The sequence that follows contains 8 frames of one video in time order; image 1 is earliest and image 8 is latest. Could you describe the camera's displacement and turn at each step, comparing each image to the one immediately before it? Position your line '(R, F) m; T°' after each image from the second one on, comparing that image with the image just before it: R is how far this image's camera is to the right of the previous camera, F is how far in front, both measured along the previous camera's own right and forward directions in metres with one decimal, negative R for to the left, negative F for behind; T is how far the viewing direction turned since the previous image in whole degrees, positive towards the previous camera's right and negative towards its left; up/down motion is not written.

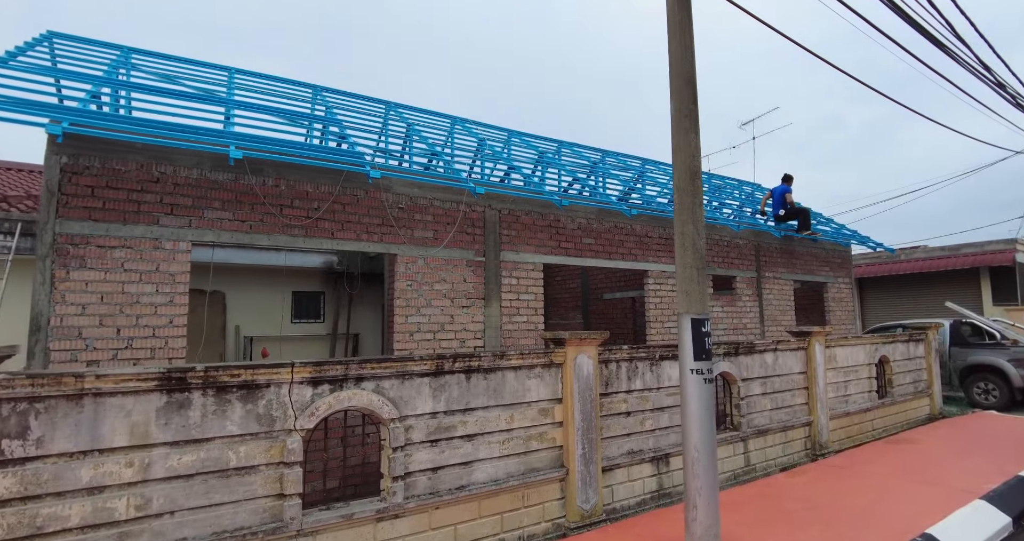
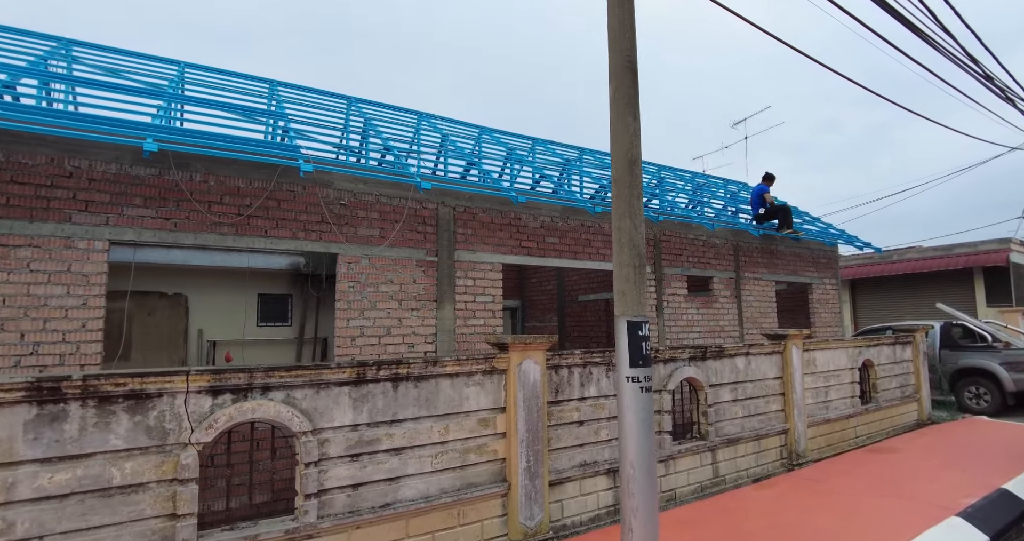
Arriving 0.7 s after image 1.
(+0.6, +0.3) m; 0°
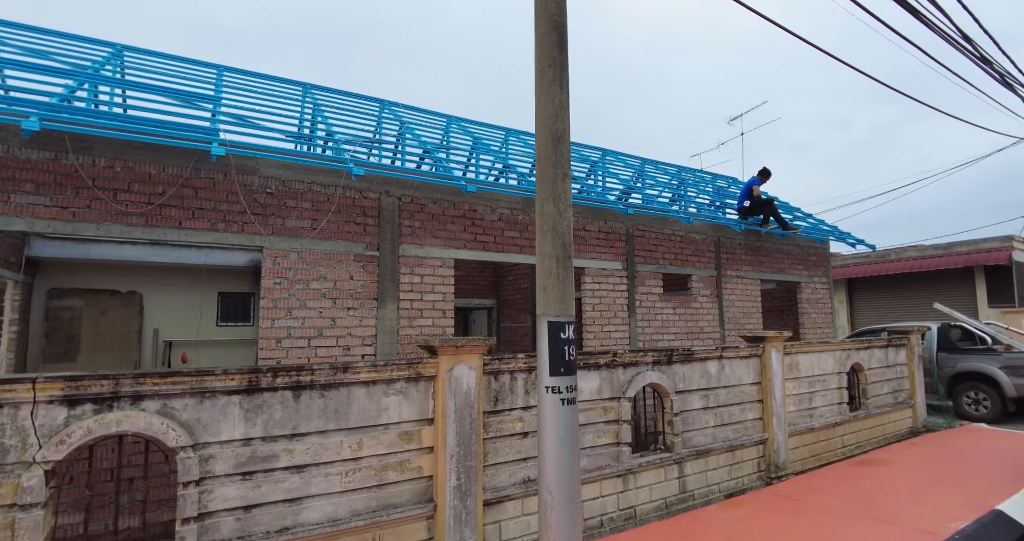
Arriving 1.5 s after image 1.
(+0.6, +0.5) m; 0°
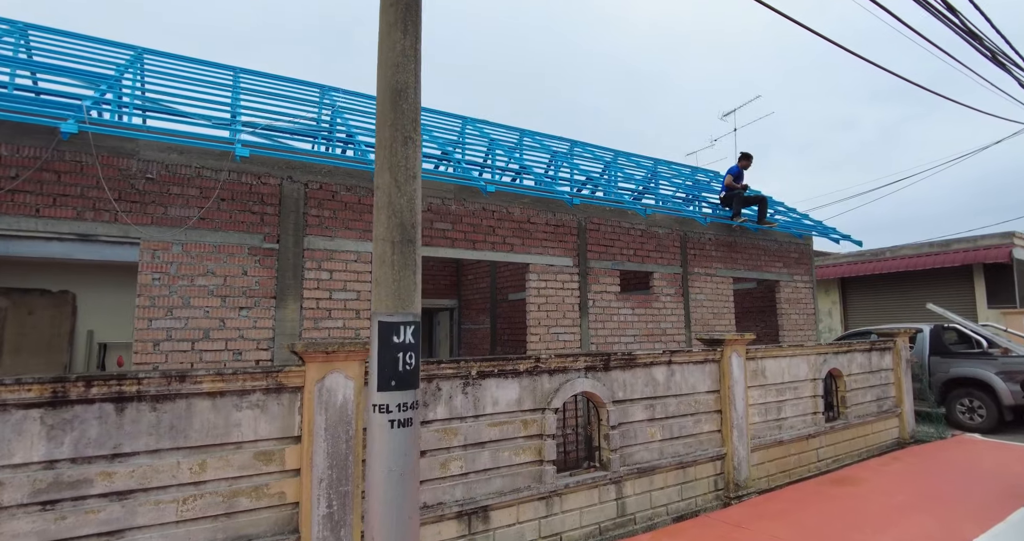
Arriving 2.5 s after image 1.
(+0.9, +0.6) m; -1°
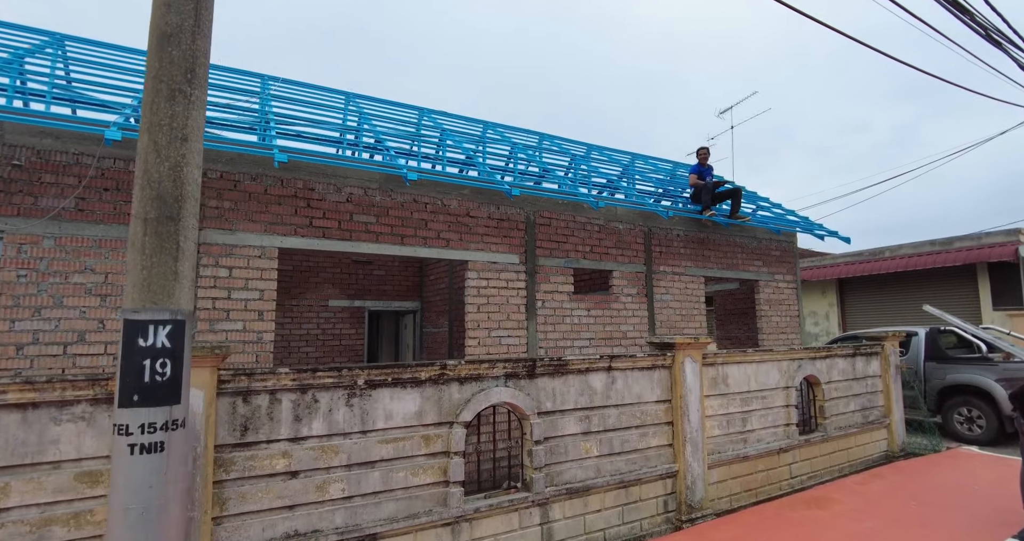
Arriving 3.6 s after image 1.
(+0.9, +0.6) m; -1°
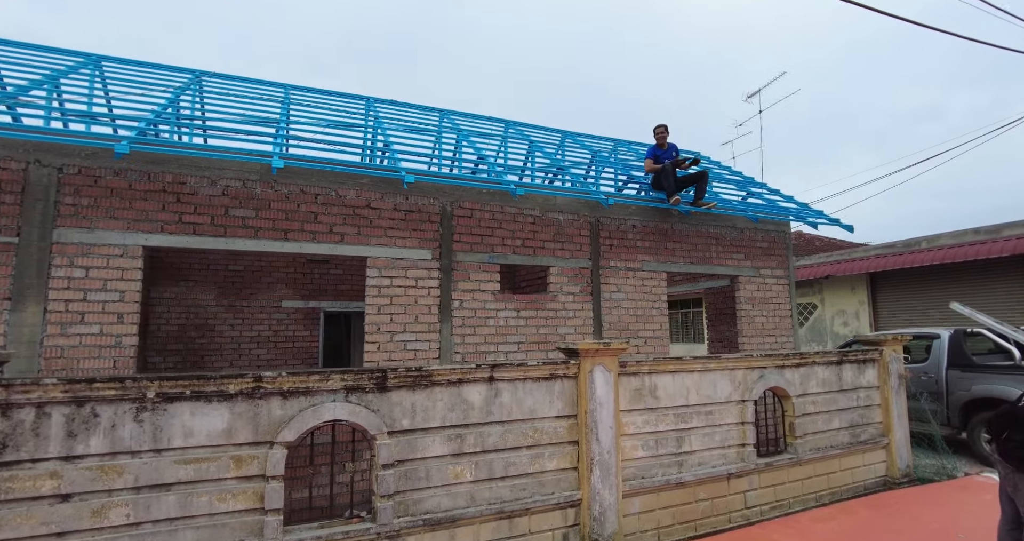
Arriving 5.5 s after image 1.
(+1.6, +0.7) m; -6°
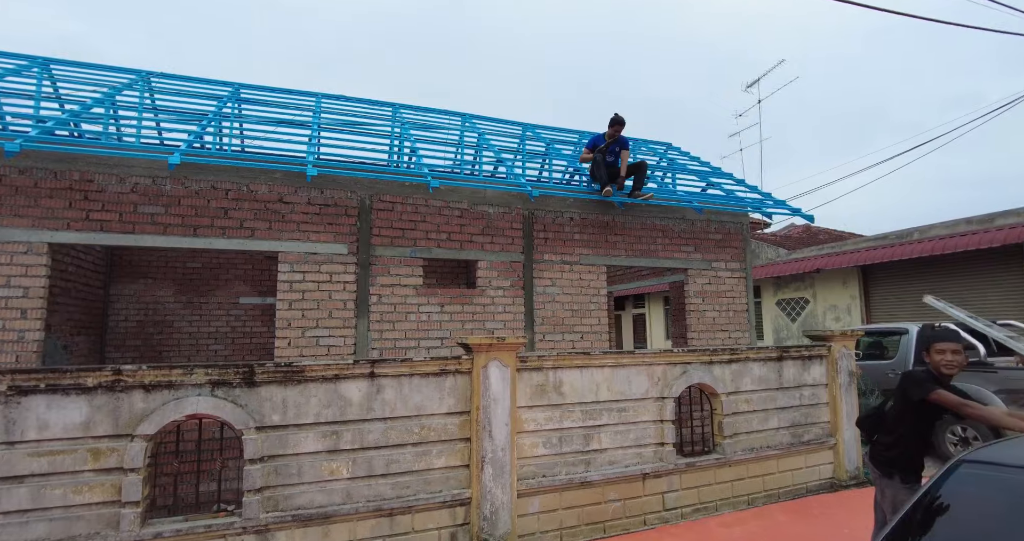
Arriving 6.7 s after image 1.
(+1.2, +0.1) m; -3°
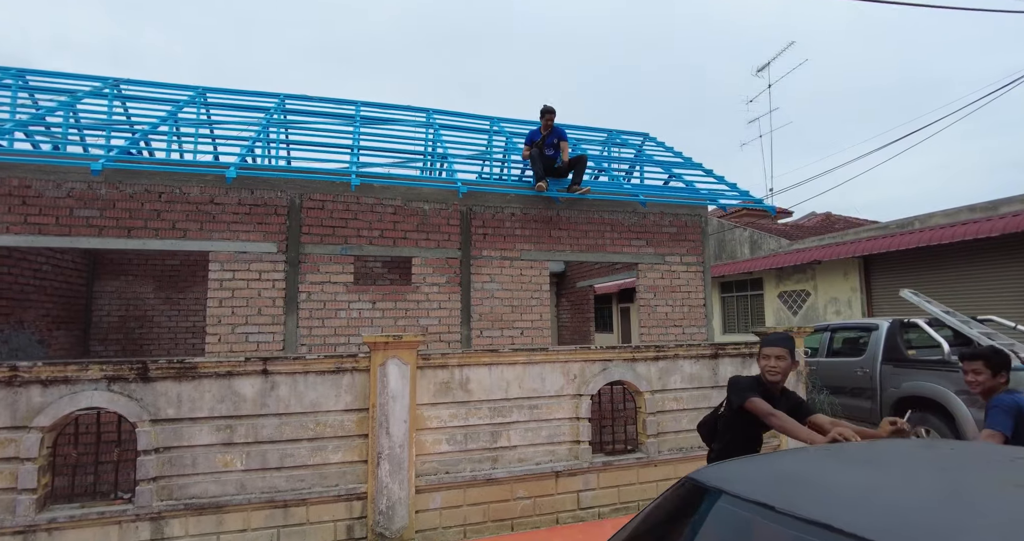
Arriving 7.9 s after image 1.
(+1.2, +0.1) m; -4°
